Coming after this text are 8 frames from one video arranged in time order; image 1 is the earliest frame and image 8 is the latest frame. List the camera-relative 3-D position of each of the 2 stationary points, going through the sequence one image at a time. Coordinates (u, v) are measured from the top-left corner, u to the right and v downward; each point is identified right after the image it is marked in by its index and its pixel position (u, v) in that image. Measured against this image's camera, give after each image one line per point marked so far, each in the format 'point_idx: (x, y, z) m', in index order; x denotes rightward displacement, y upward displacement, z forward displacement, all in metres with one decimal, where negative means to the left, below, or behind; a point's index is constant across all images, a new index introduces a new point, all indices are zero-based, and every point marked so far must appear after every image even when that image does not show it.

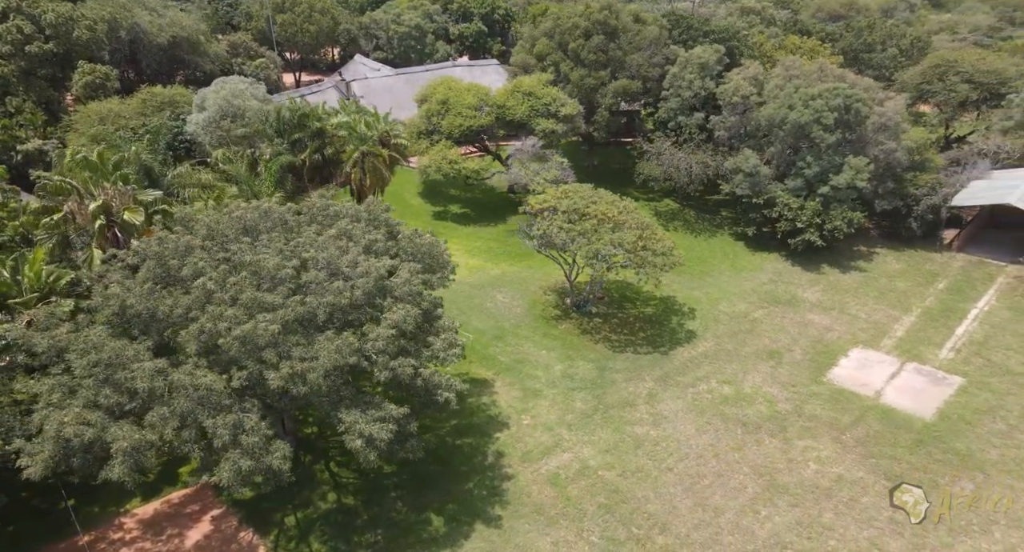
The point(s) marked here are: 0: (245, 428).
0: (-5.9, -3.4, +15.8) m
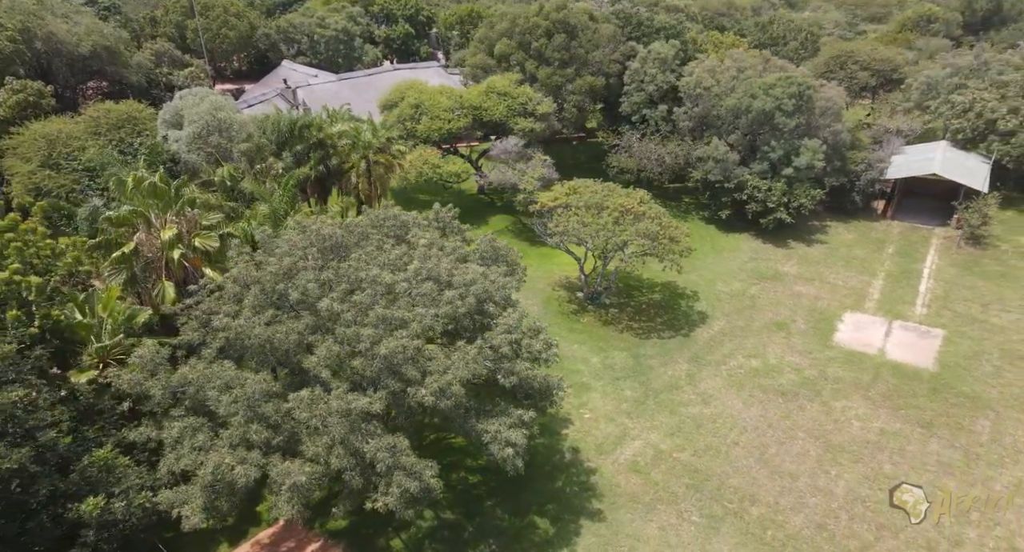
0: (-2.4, -3.7, +15.1) m
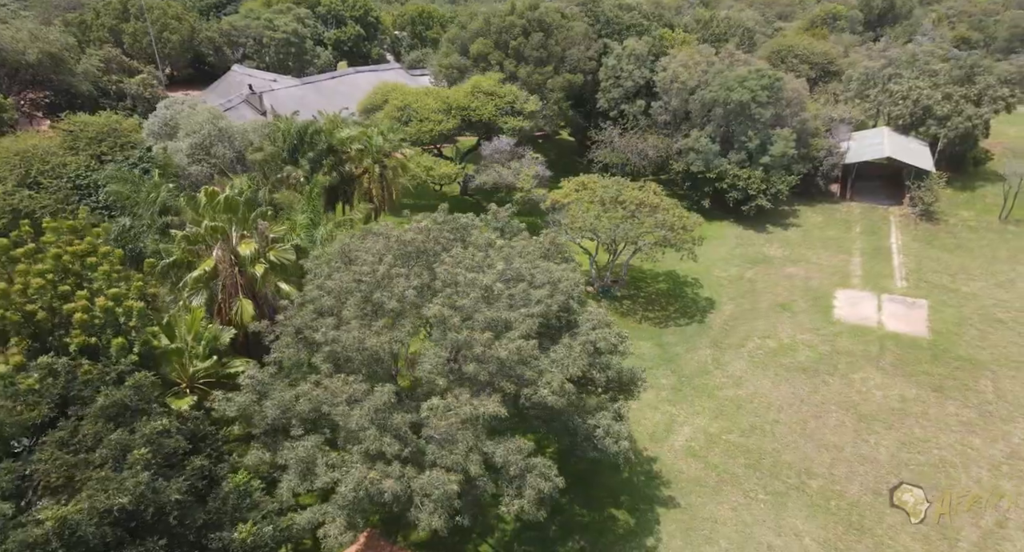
0: (+0.3, -3.7, +14.9) m
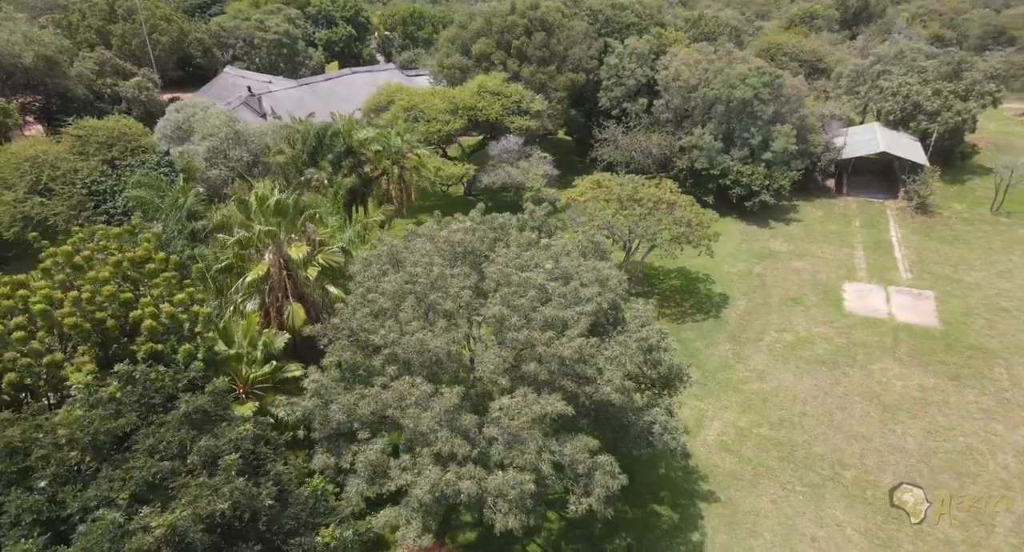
0: (+1.7, -3.6, +14.8) m
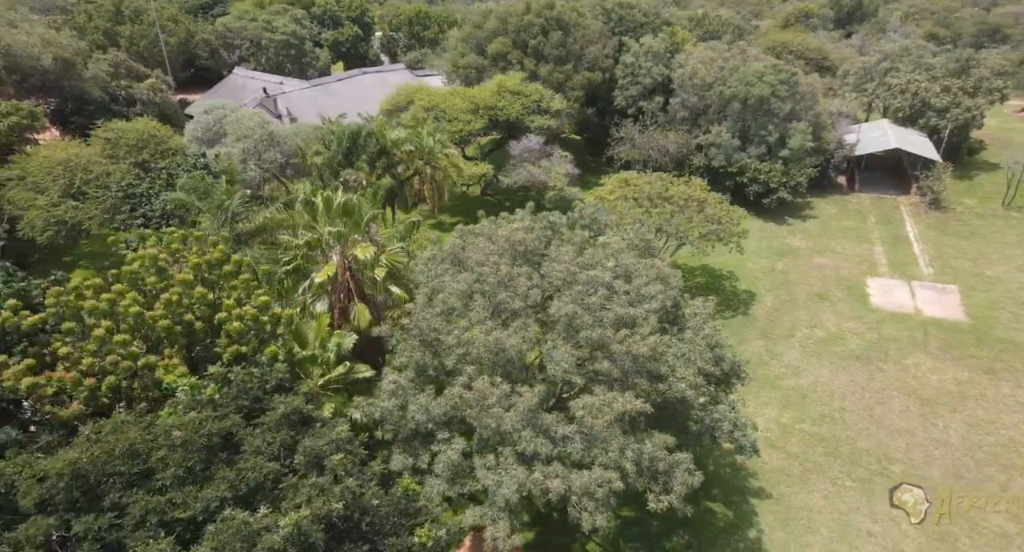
0: (+3.3, -3.6, +14.8) m
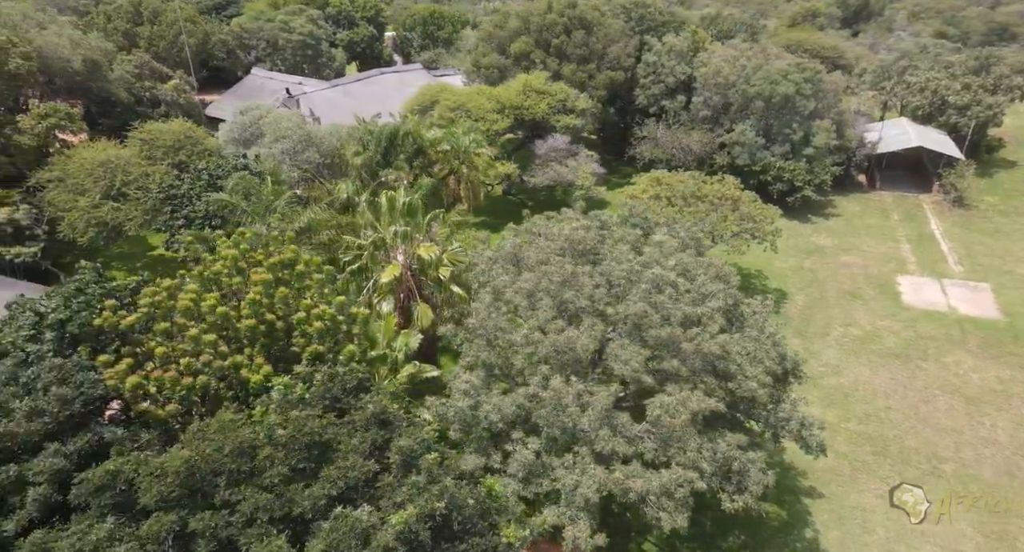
0: (+4.7, -3.5, +14.6) m
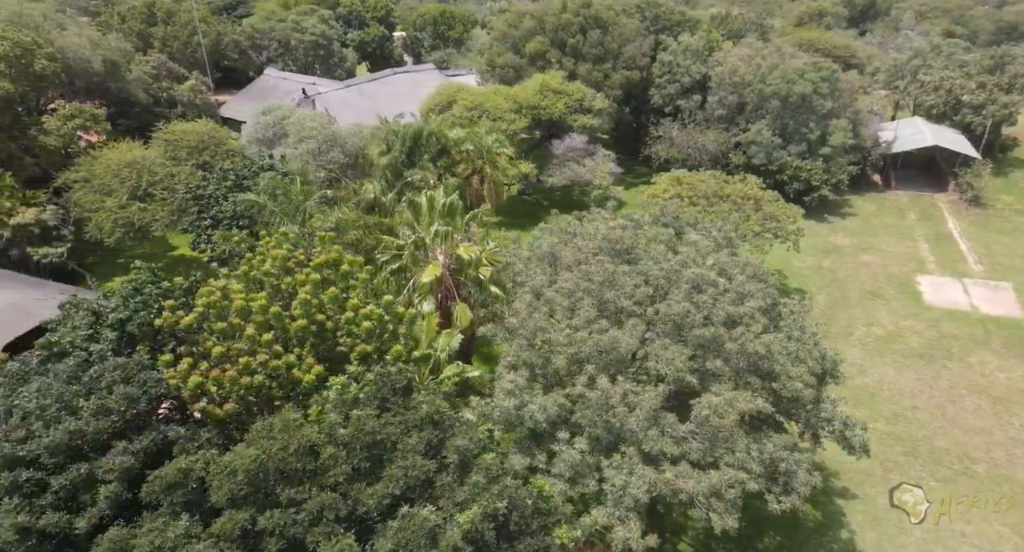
0: (+5.6, -3.5, +14.5) m
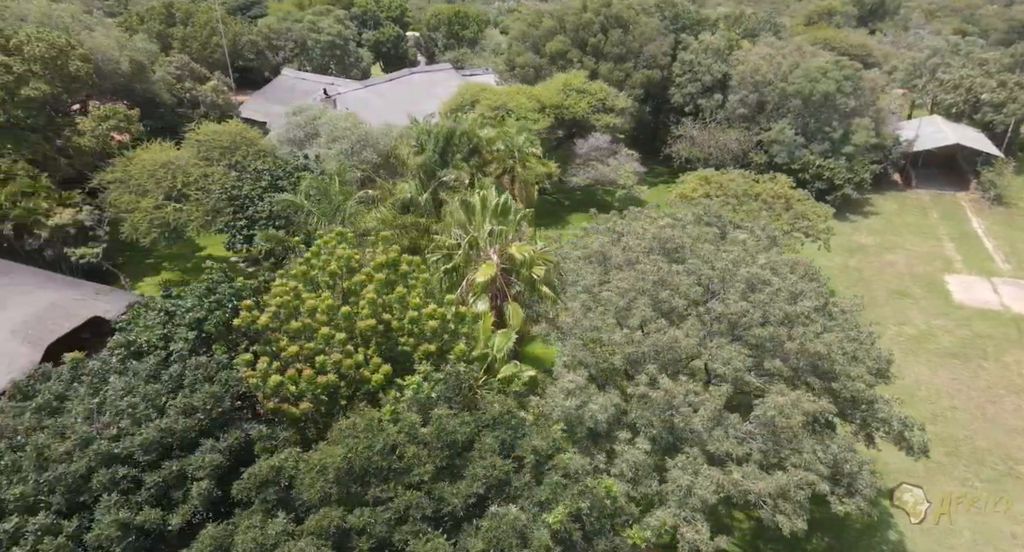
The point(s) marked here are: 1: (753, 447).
0: (+6.8, -3.5, +14.3) m
1: (+4.7, -3.2, +13.8) m
